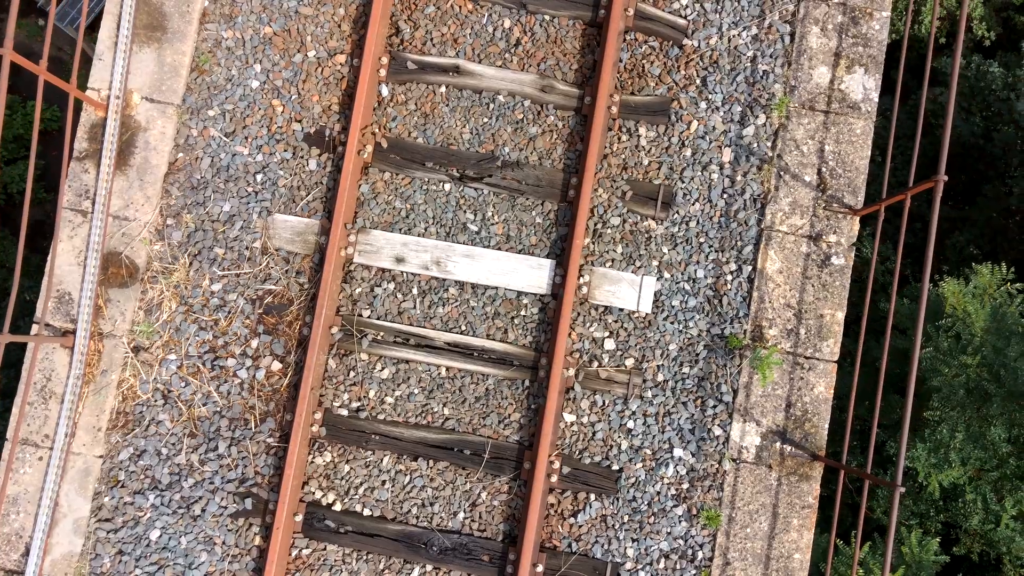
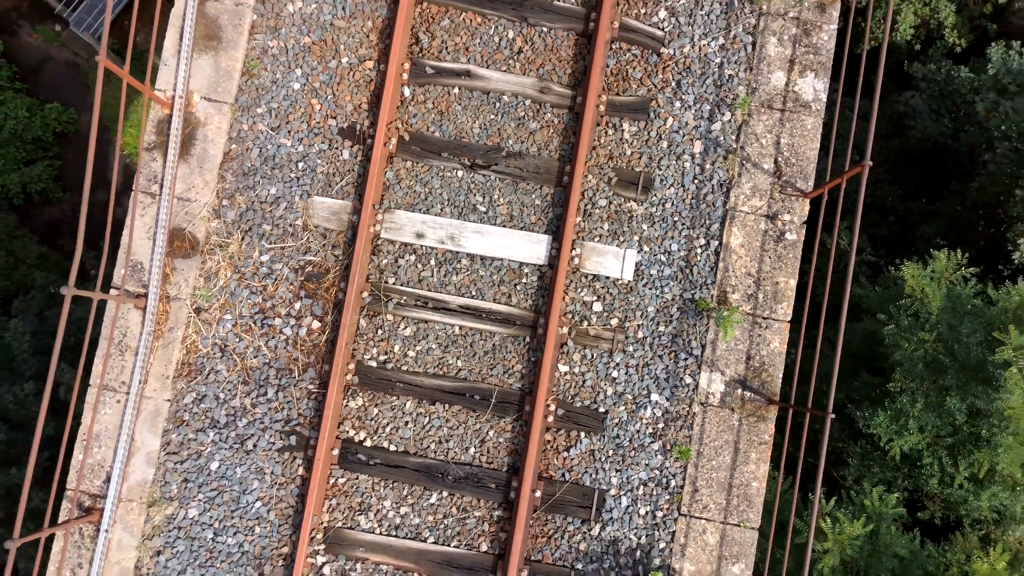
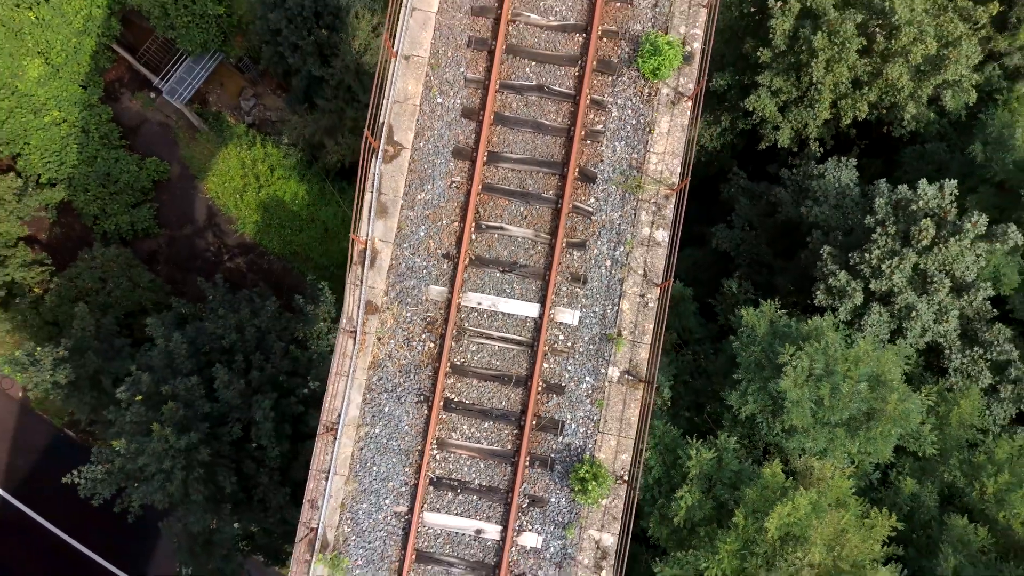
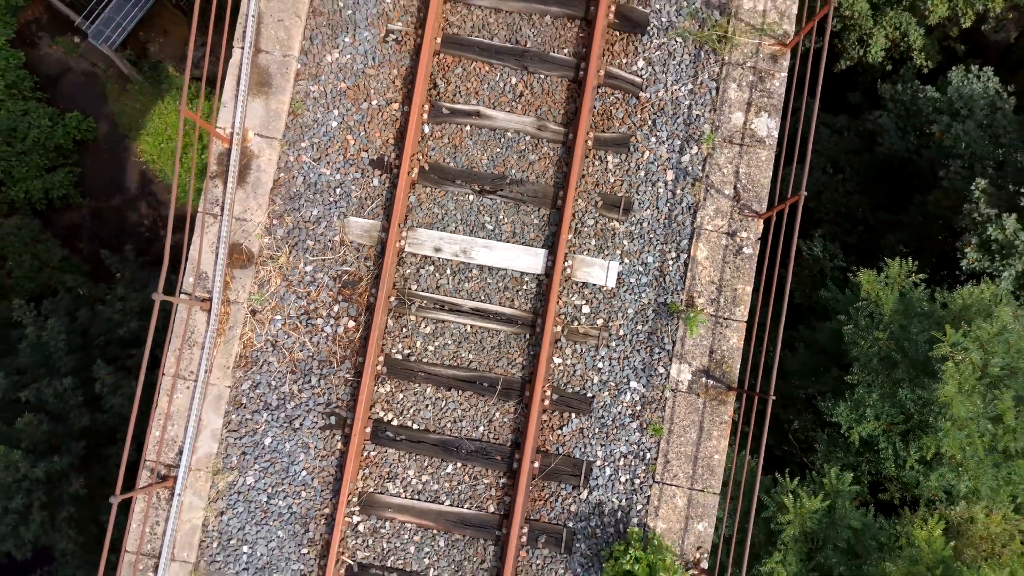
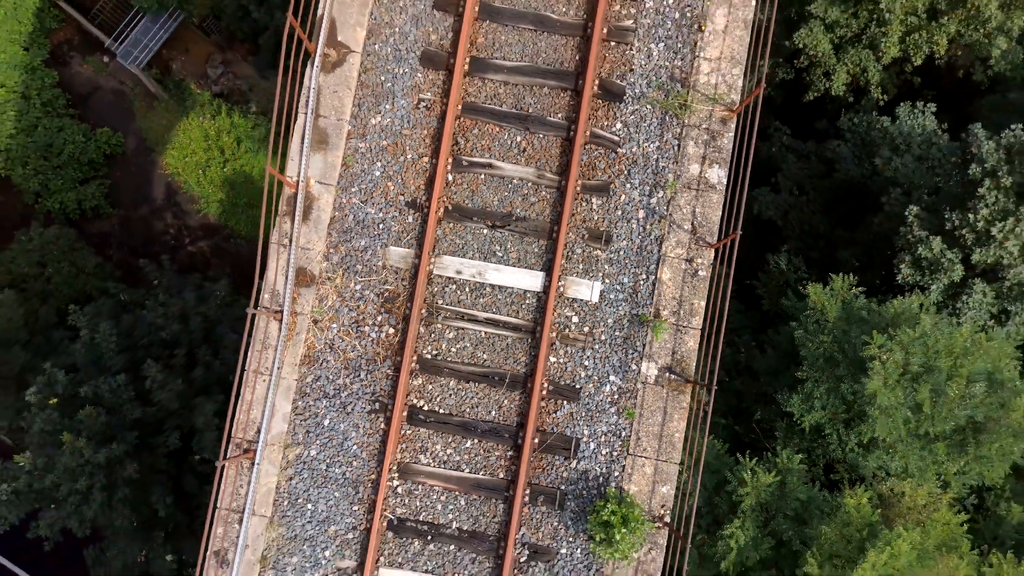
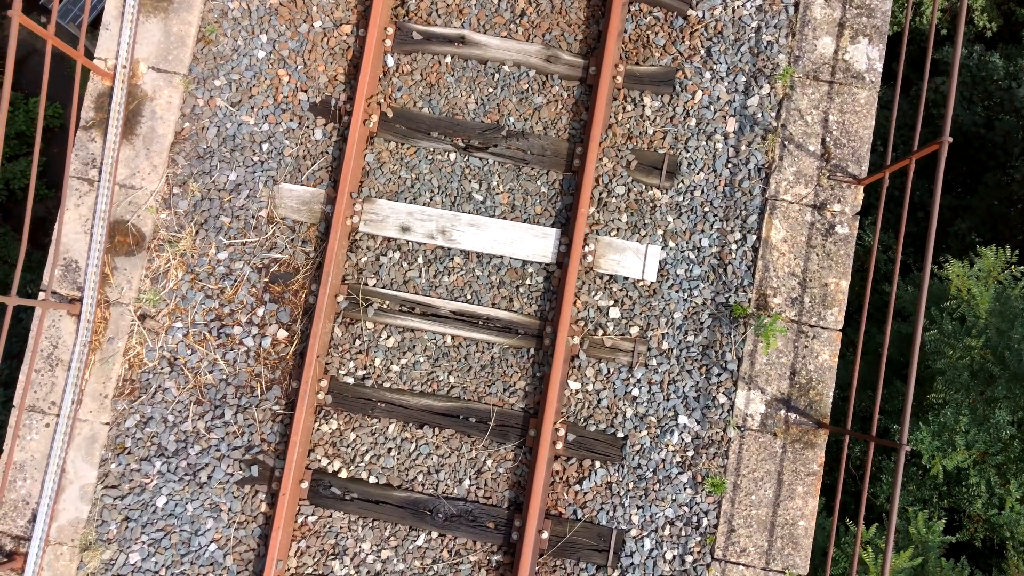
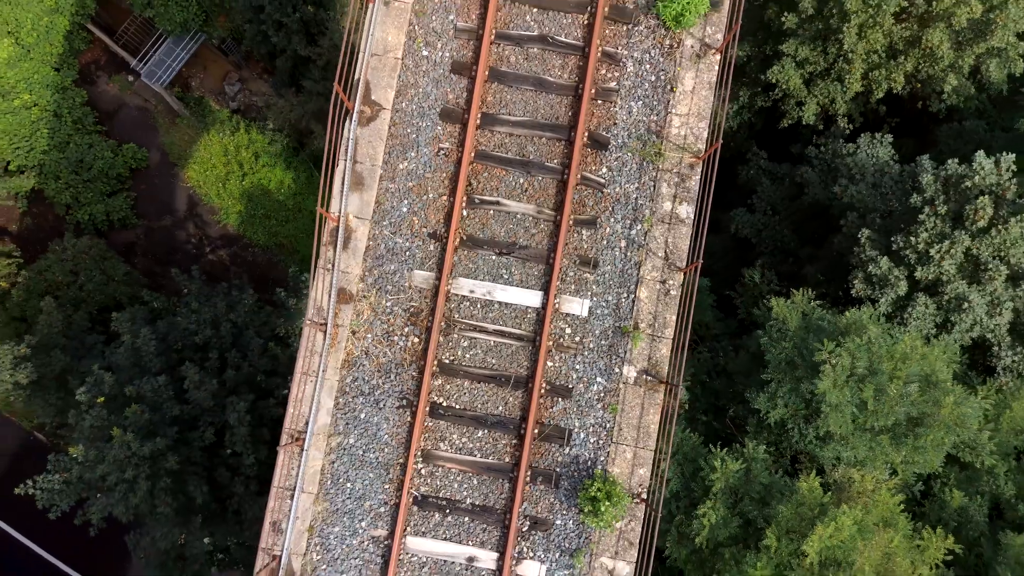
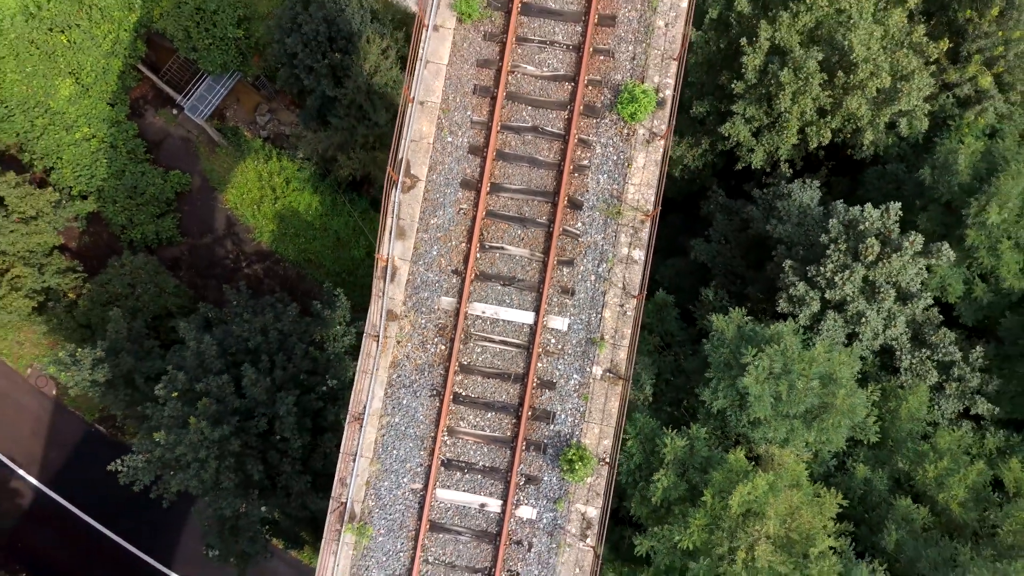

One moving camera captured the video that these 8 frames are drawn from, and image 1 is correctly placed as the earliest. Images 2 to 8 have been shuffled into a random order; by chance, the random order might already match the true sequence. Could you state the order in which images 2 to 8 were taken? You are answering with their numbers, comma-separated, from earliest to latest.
6, 2, 4, 5, 7, 3, 8
